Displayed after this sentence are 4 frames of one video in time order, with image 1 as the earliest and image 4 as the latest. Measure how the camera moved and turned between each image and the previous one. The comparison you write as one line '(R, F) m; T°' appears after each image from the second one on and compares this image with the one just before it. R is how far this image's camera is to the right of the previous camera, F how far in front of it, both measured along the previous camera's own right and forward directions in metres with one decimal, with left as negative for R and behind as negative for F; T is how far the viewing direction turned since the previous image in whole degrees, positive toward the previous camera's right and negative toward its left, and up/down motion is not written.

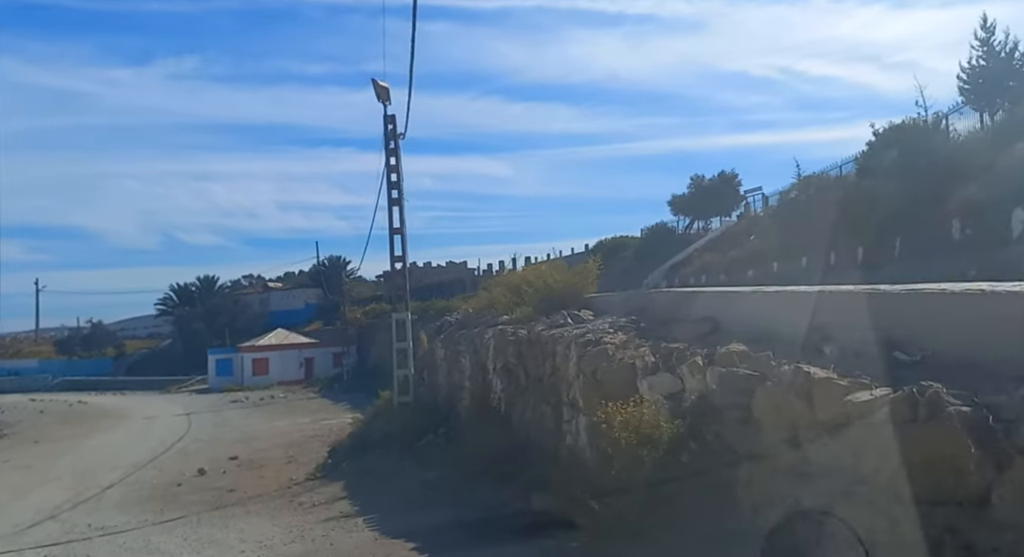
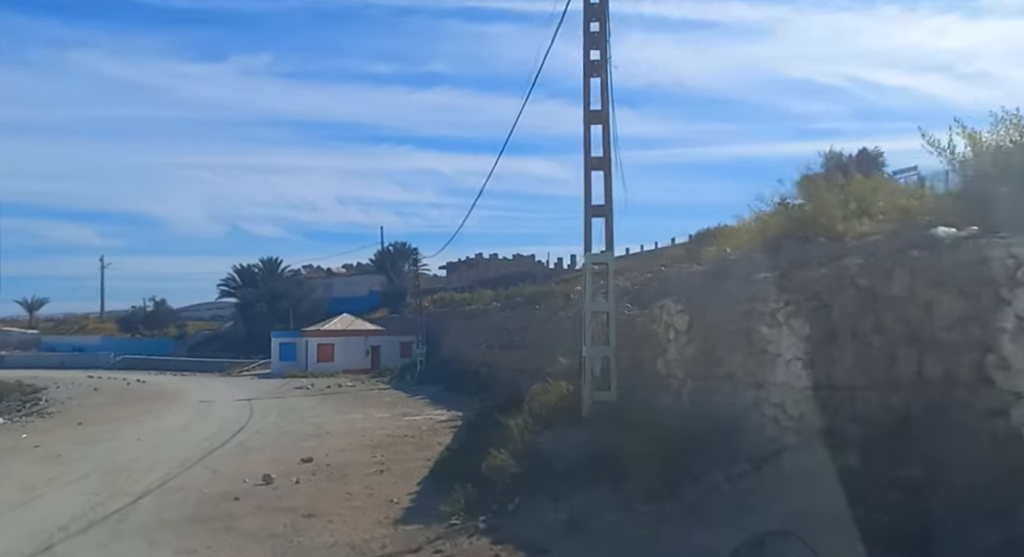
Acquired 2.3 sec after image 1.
(-2.7, +6.0) m; -4°
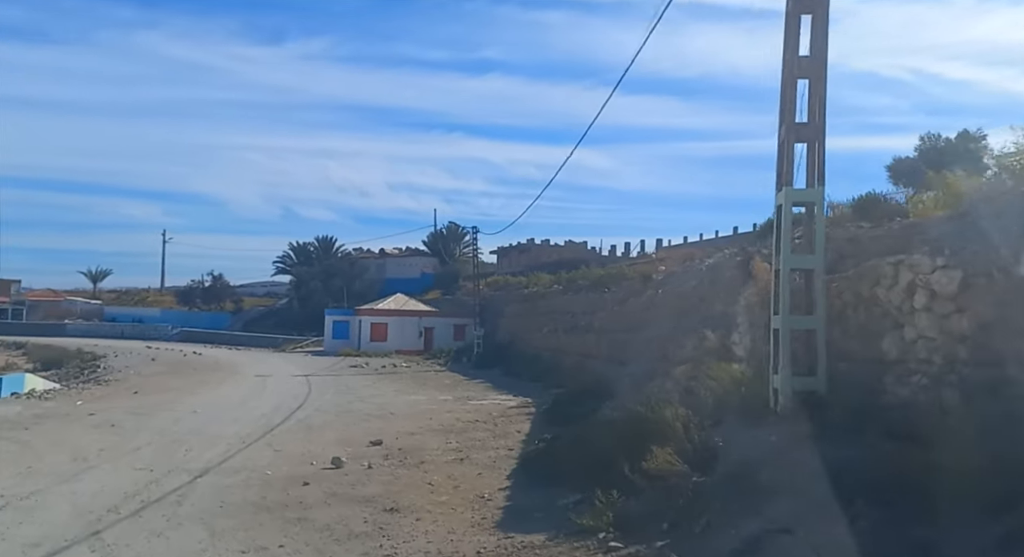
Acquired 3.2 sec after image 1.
(-1.2, +2.2) m; -4°
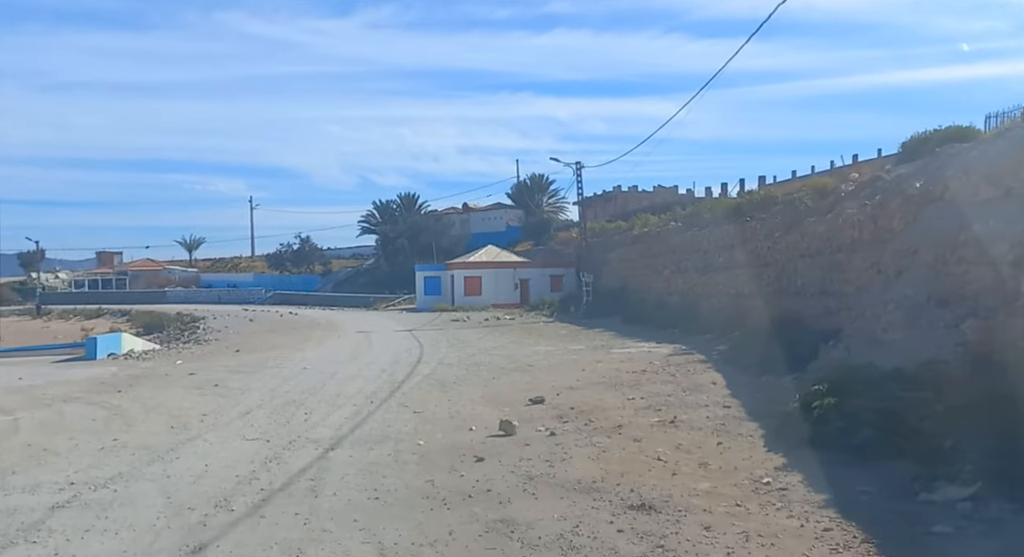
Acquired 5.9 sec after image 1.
(-2.3, +4.3) m; -6°
